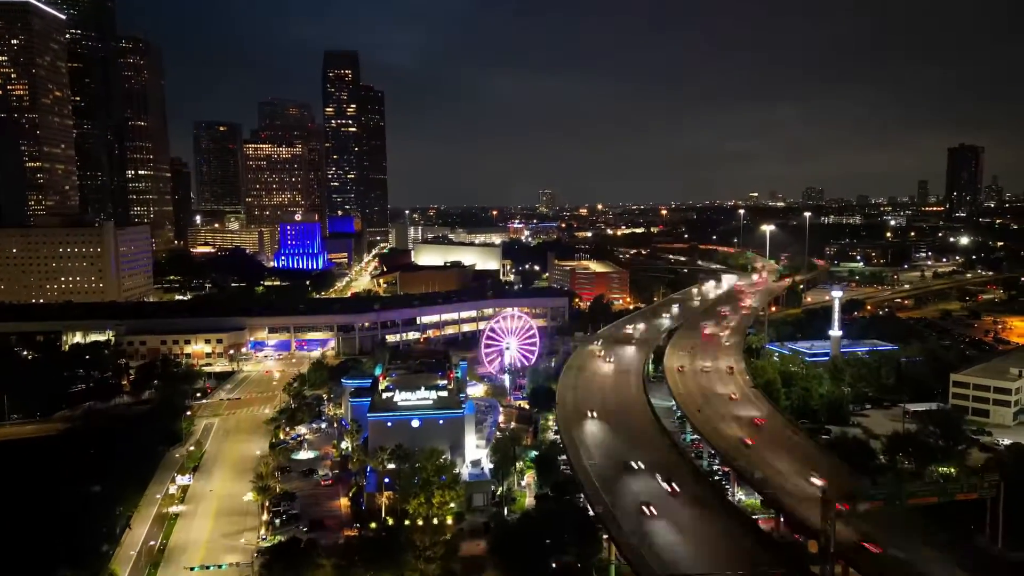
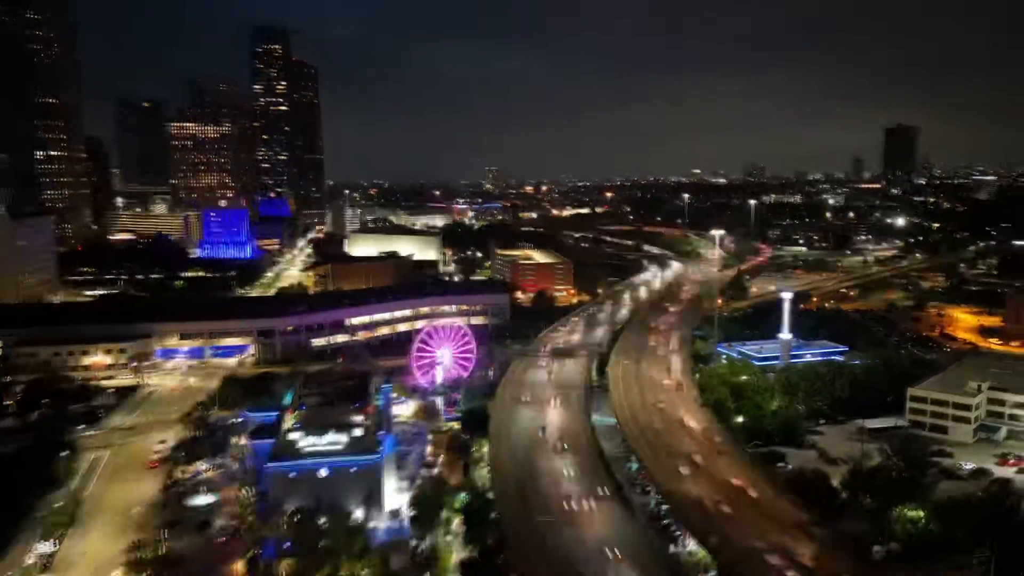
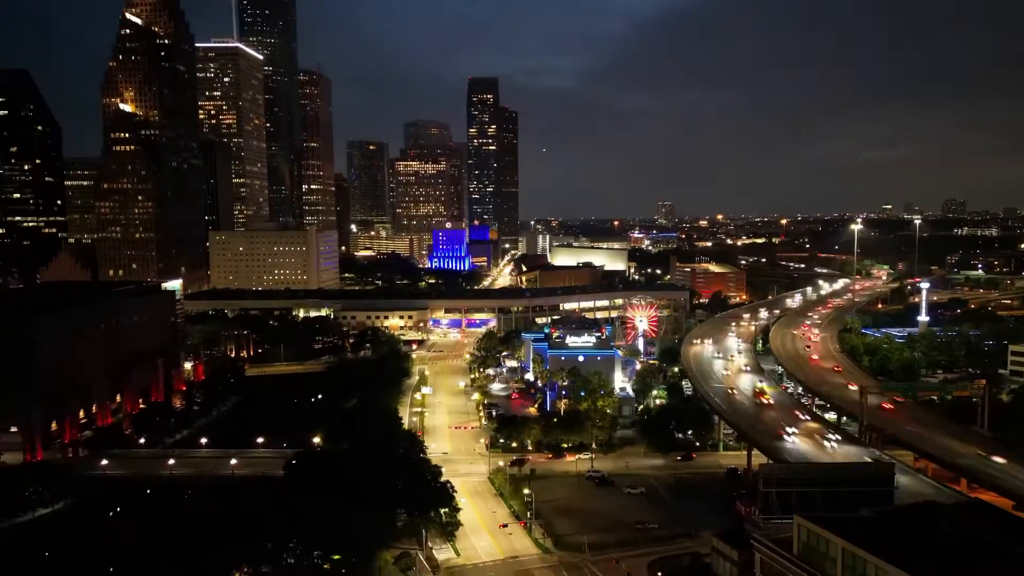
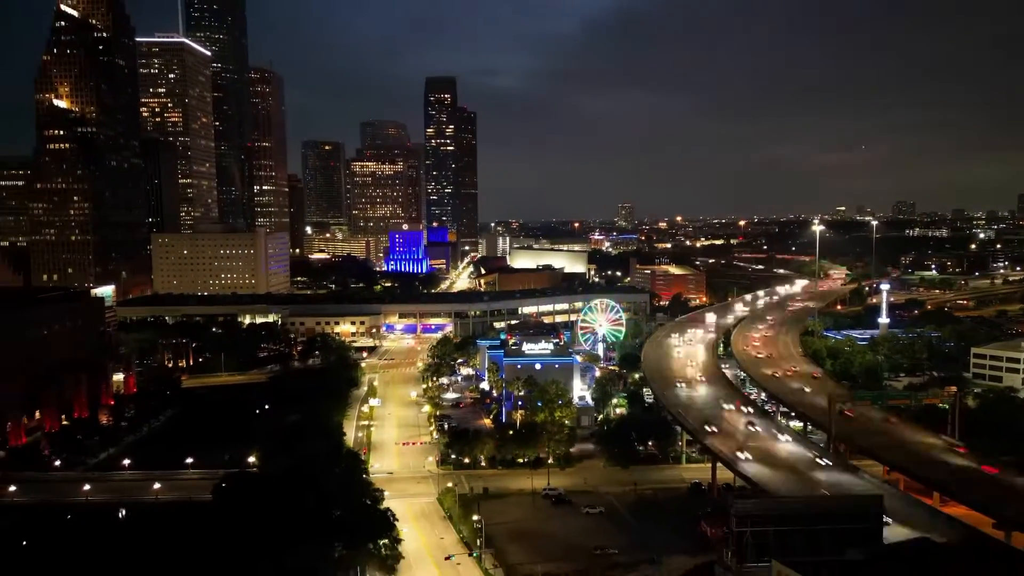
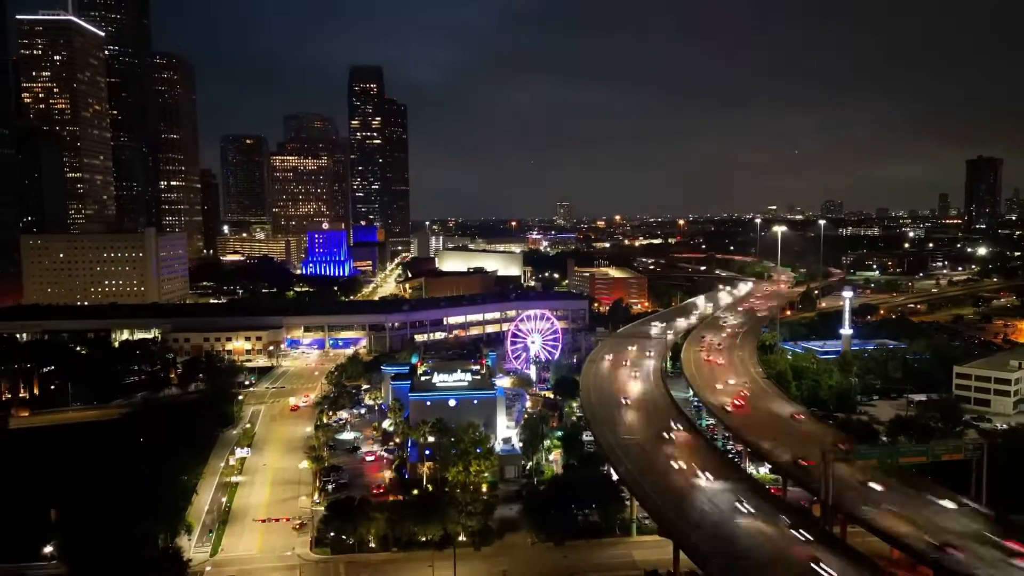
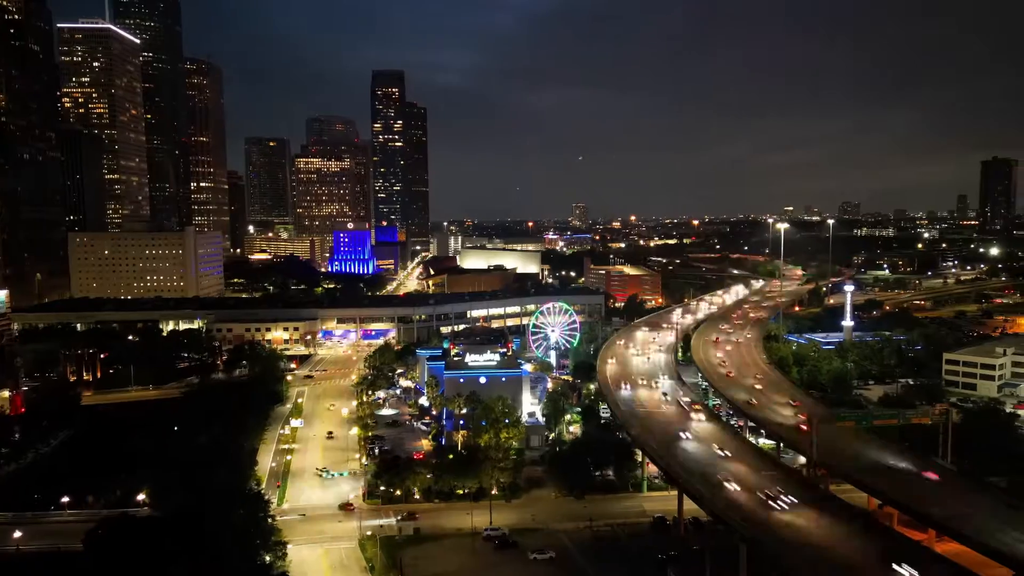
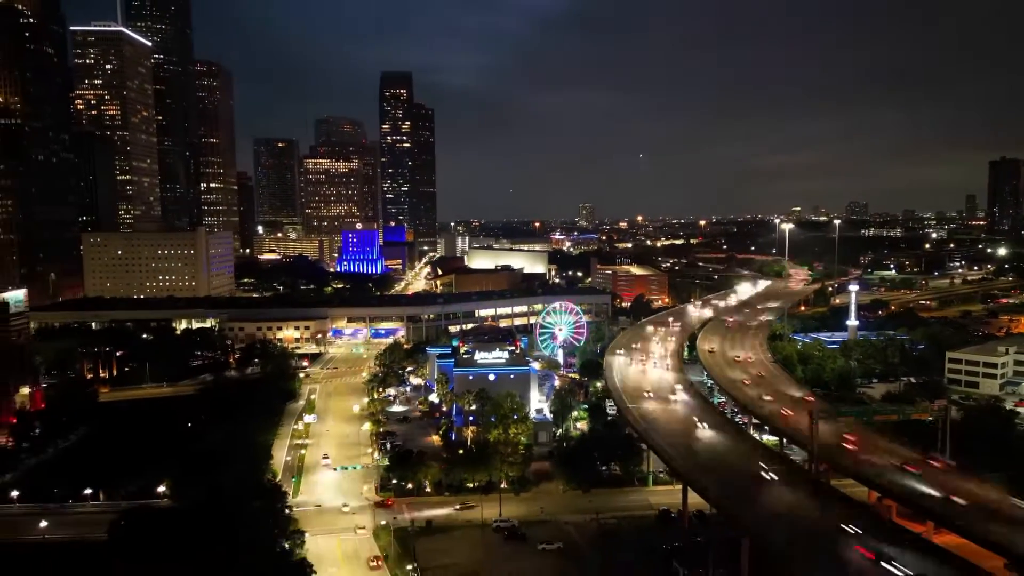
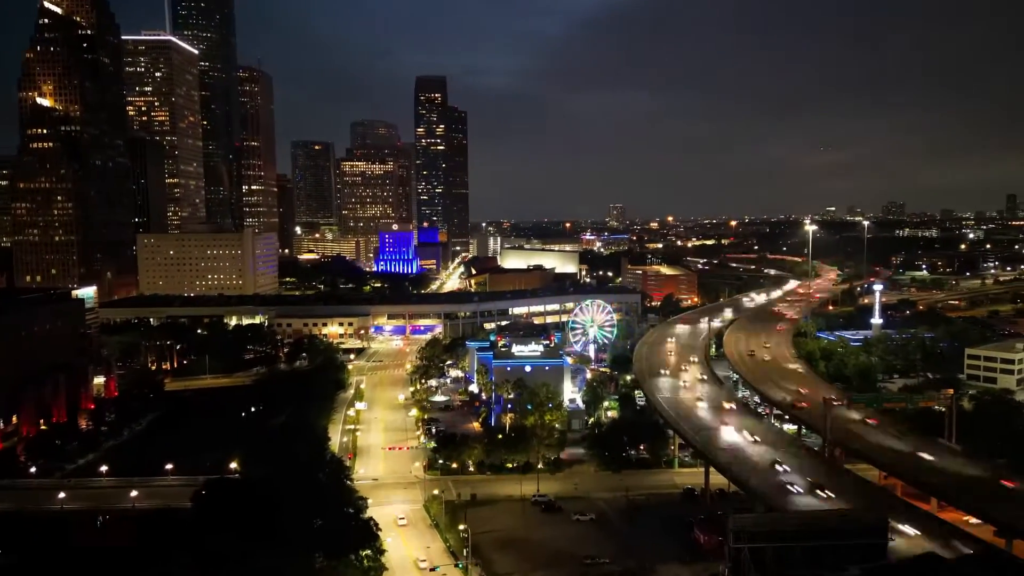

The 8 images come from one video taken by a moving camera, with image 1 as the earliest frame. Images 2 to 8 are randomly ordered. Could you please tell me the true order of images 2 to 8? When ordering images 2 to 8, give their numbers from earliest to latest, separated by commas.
2, 5, 7, 4, 3, 8, 6
